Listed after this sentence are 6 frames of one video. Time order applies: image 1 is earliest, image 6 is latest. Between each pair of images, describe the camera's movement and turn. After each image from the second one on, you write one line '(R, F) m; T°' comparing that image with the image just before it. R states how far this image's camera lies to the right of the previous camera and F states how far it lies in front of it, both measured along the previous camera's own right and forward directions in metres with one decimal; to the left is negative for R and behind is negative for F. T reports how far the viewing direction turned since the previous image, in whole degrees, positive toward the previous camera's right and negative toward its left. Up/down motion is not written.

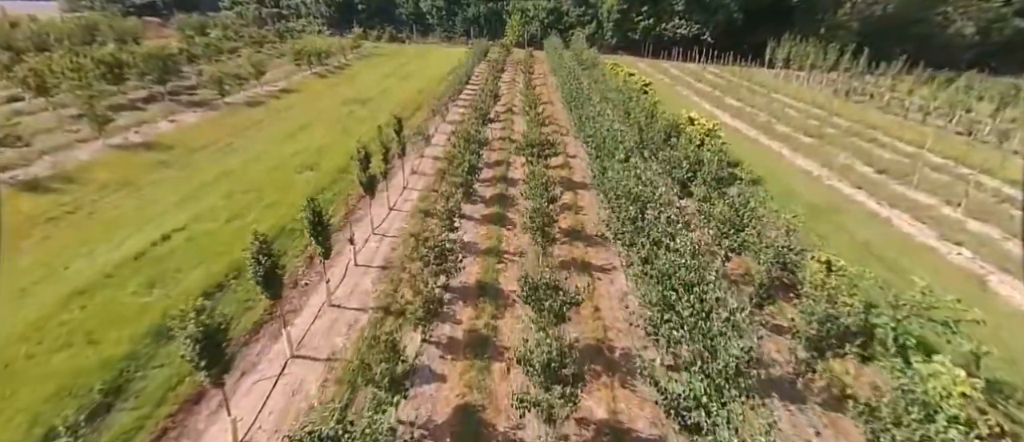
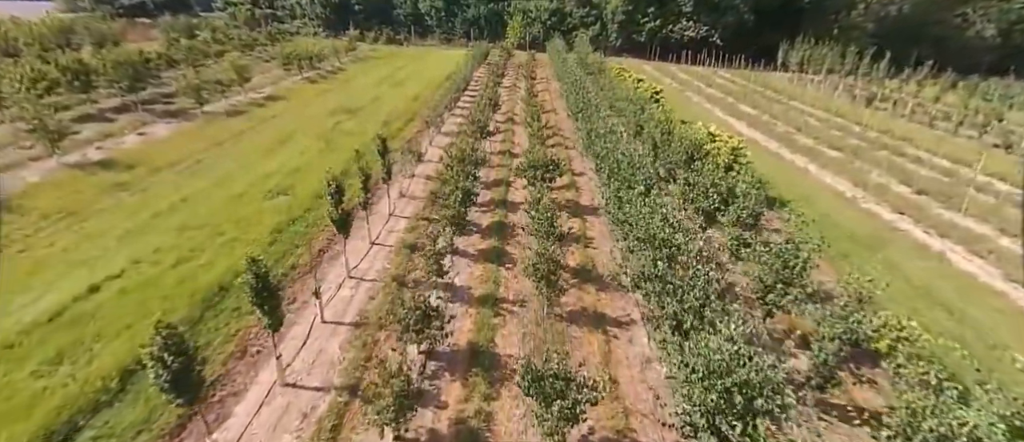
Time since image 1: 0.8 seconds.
(+0.1, +2.5) m; 0°
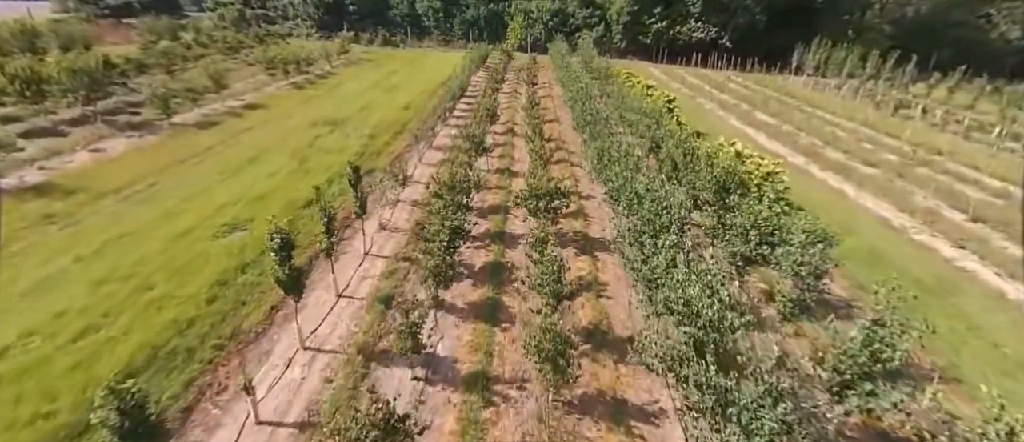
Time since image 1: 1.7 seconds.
(+0.1, +2.9) m; 0°
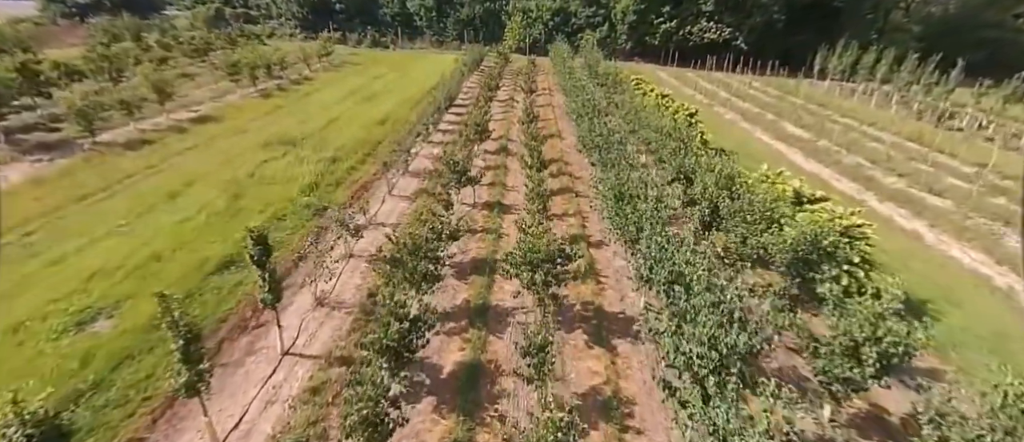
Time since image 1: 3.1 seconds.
(+0.4, +4.8) m; 0°
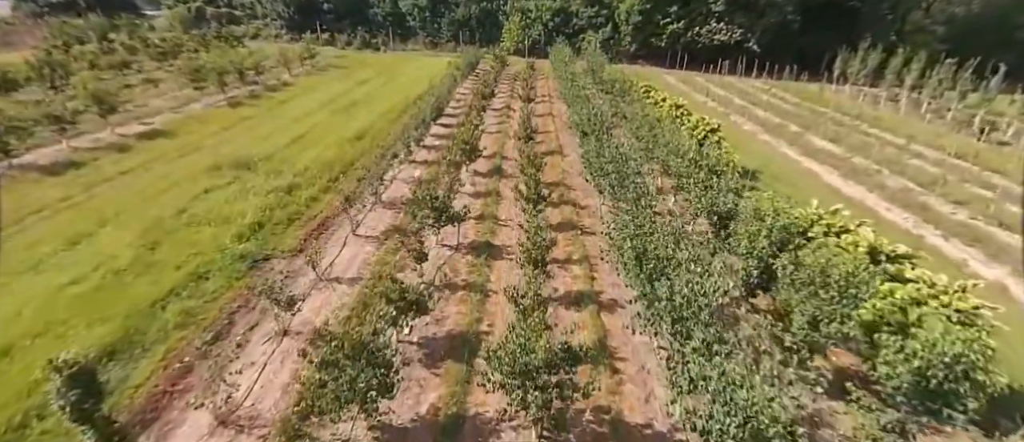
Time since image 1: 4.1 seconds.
(+0.3, +3.7) m; 0°
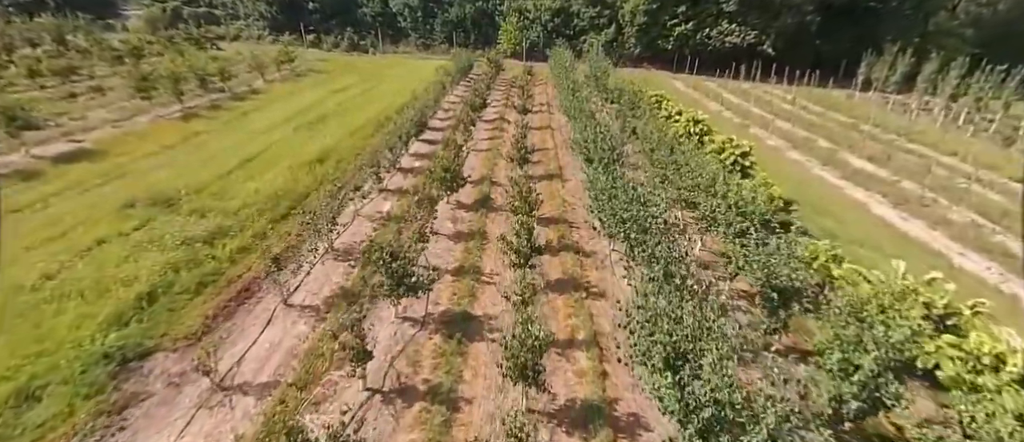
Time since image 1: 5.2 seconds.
(+0.5, +4.1) m; 0°
